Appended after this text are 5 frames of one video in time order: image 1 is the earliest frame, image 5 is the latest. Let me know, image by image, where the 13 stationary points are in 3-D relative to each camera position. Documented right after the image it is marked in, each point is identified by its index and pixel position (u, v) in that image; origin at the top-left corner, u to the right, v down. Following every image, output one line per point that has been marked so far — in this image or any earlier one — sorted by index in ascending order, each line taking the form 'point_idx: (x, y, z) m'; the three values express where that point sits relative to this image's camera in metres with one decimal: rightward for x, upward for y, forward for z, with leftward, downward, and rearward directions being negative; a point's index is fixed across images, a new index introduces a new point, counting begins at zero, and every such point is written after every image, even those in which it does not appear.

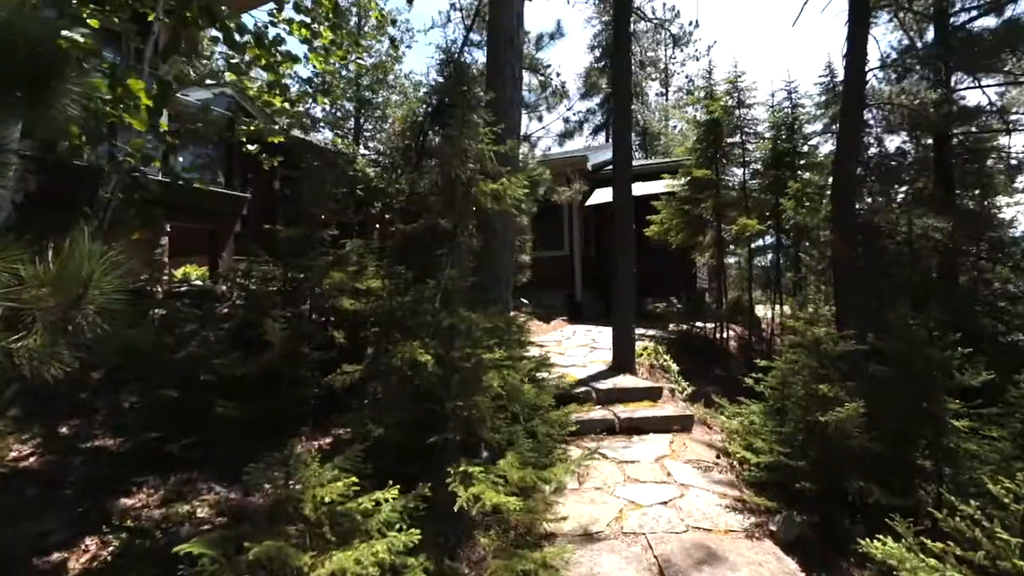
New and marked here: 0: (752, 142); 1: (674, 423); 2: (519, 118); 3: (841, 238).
0: (+5.0, +3.0, +9.9) m
1: (+1.9, -1.6, +5.5) m
2: (+0.1, +2.1, +6.0) m
3: (+4.9, +0.8, +7.1) m
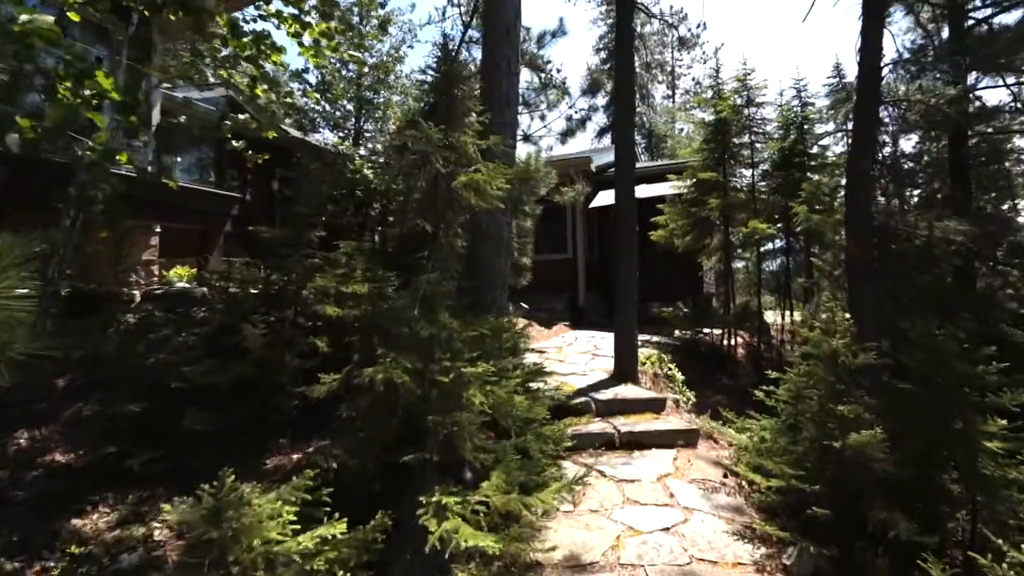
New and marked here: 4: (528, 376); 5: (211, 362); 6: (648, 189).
0: (+5.0, +2.9, +9.6) m
1: (+1.8, -1.6, +5.2) m
2: (0.0, +2.1, +5.7) m
3: (+4.8, +0.7, +6.7) m
4: (+0.1, -0.9, +4.9) m
5: (-2.7, -0.7, +4.3) m
6: (+3.6, +2.6, +12.6) m
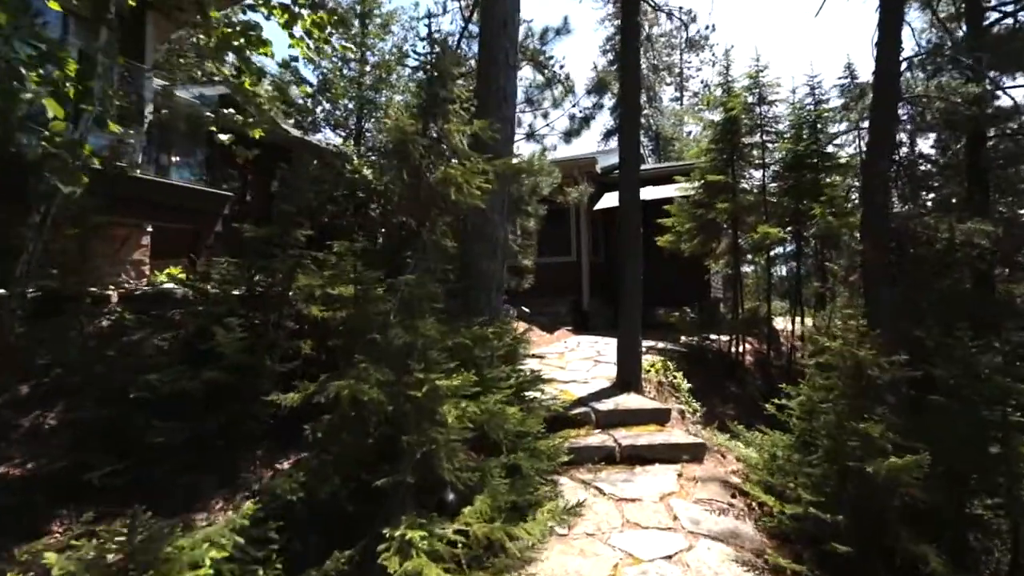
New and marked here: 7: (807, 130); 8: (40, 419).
0: (+5.0, +2.8, +9.2) m
1: (+1.7, -1.7, +4.9) m
2: (0.0, +2.0, +5.4) m
3: (+4.8, +0.6, +6.4) m
4: (+0.1, -0.9, +4.6) m
5: (-2.8, -0.7, +4.1) m
6: (+3.6, +2.5, +12.3) m
7: (+5.5, +2.9, +8.9) m
8: (-4.0, -1.1, +4.1) m
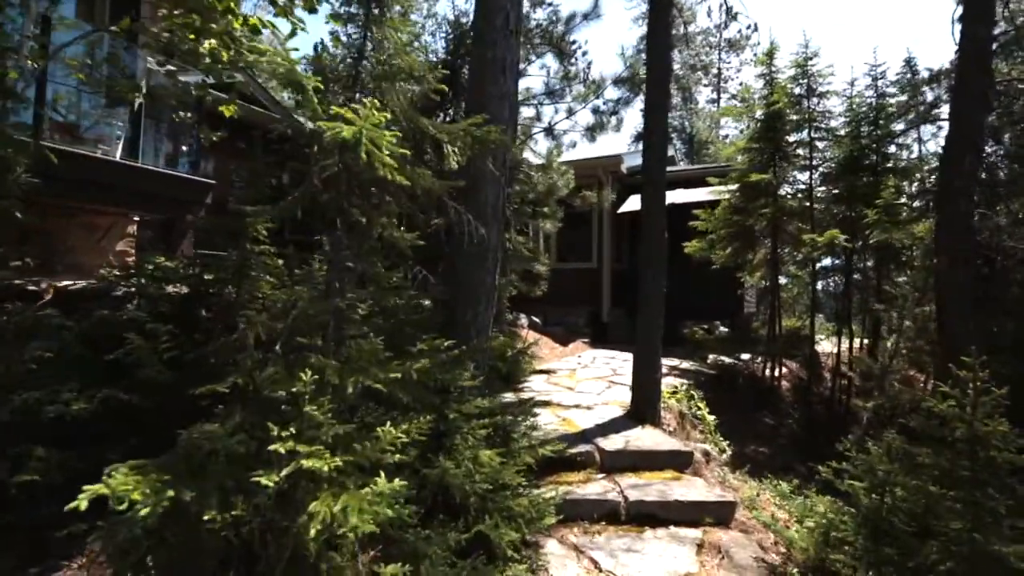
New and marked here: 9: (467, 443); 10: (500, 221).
0: (+5.2, +2.5, +8.1) m
1: (+1.6, -1.8, +3.9) m
2: (0.0, +1.9, +4.5) m
3: (+4.8, +0.3, +5.2) m
4: (-0.1, -1.0, +3.7) m
5: (-3.0, -0.7, +3.3) m
6: (+4.0, +2.2, +11.2) m
7: (+5.7, +2.6, +7.8) m
8: (-4.2, -1.0, +3.4) m
9: (-0.3, -1.0, +3.1) m
10: (-0.1, +0.6, +4.3) m
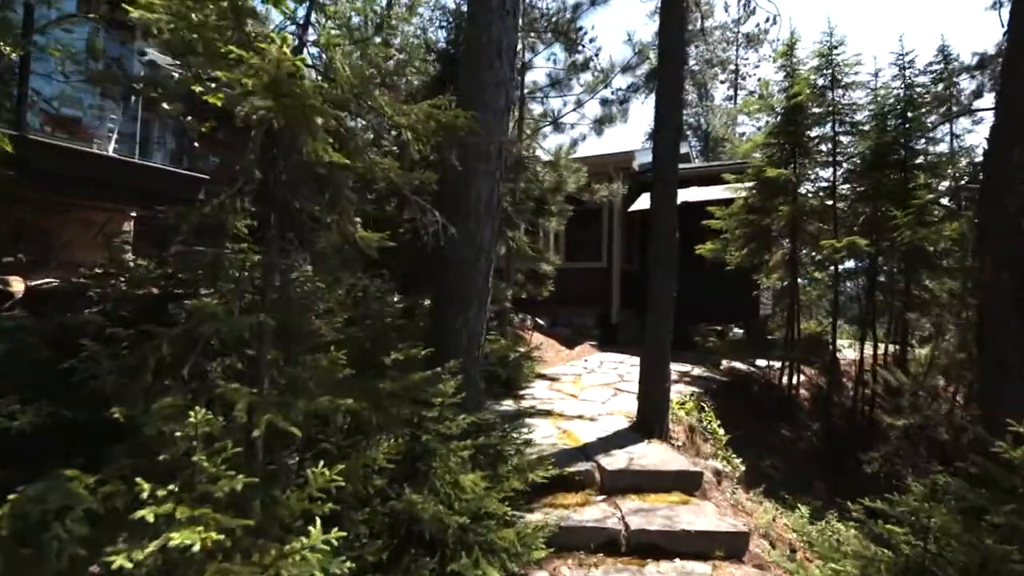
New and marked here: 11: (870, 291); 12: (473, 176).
0: (+5.3, +2.4, +7.6) m
1: (+1.5, -1.9, +3.5) m
2: (0.0, +1.9, +4.2) m
3: (+4.8, +0.3, +4.7) m
4: (-0.2, -1.0, +3.3) m
5: (-3.1, -0.7, +3.1) m
6: (+4.1, +2.2, +10.7) m
7: (+5.8, +2.5, +7.2) m
8: (-4.3, -1.0, +3.2) m
9: (-0.4, -1.0, +2.7) m
10: (-0.2, +0.6, +4.0) m
11: (+5.7, -0.1, +7.7) m
12: (-0.3, +0.9, +3.9) m
